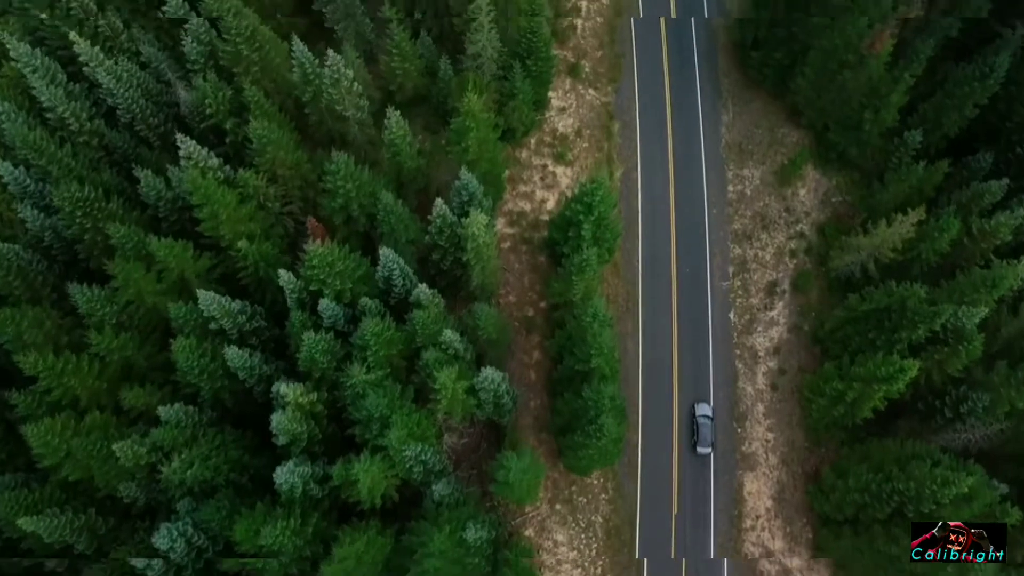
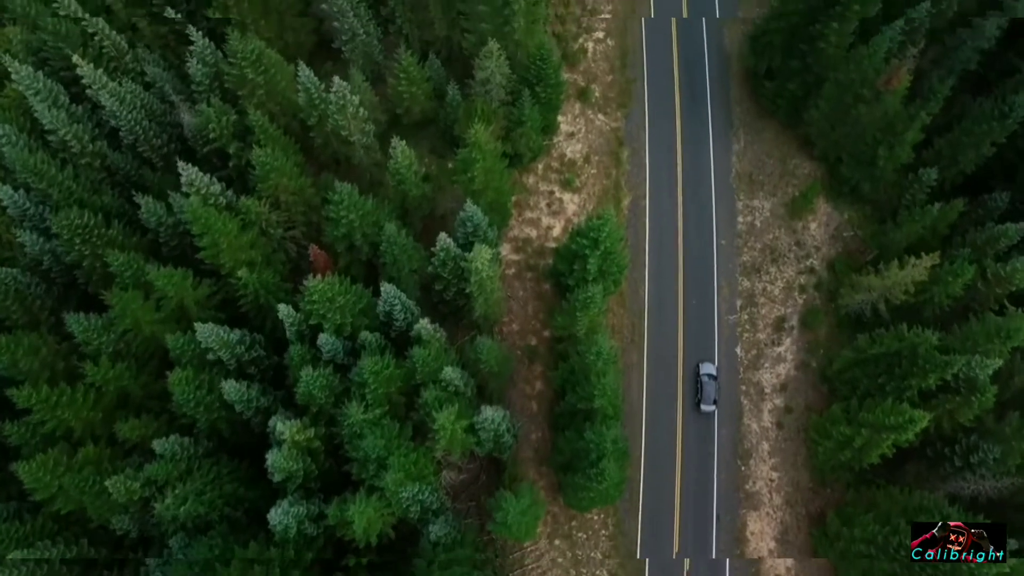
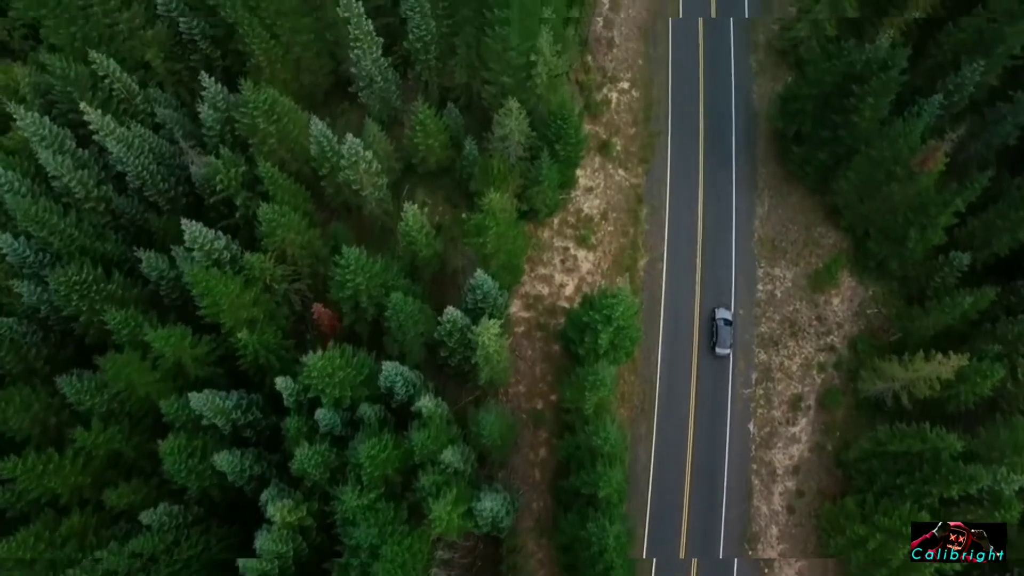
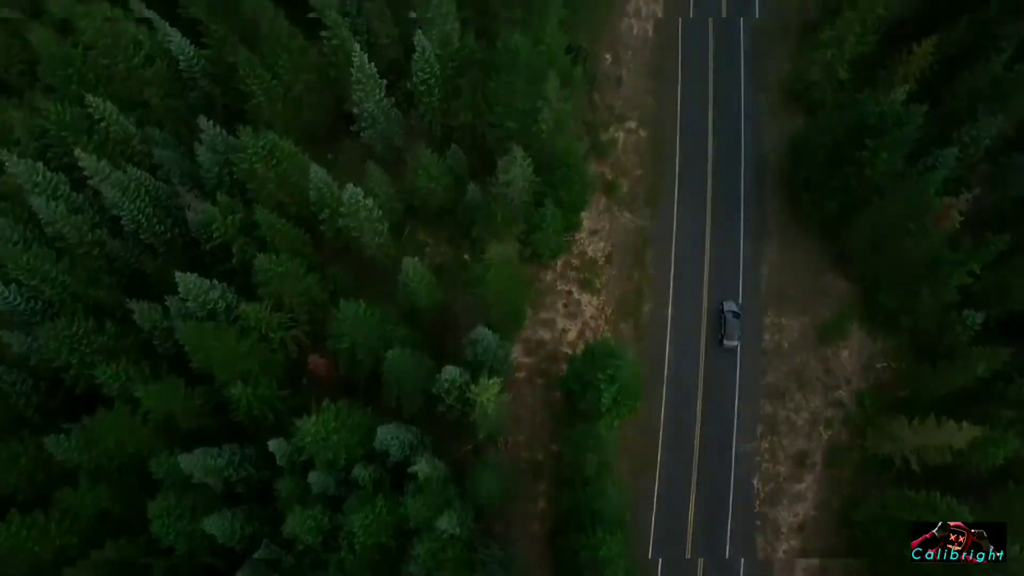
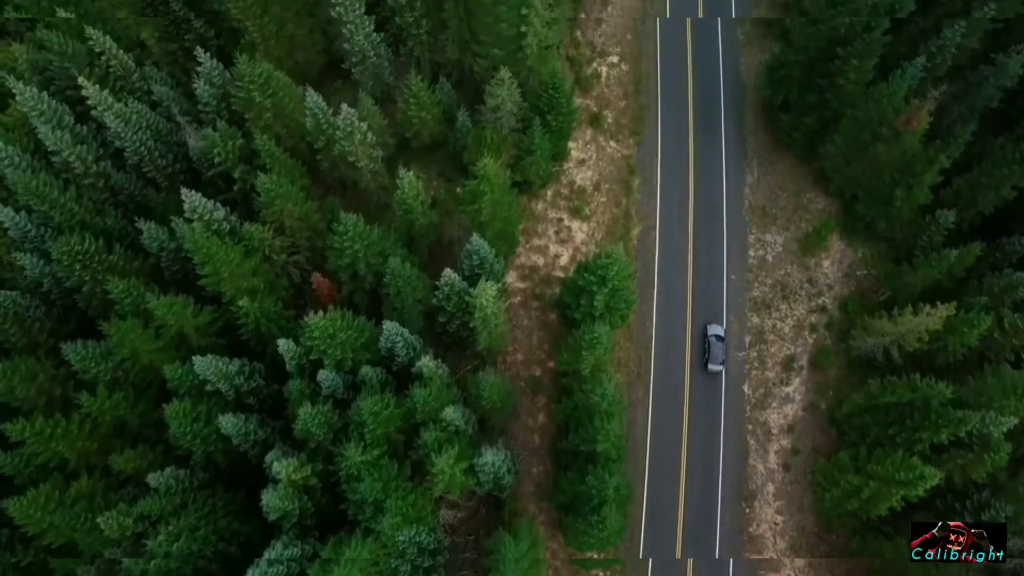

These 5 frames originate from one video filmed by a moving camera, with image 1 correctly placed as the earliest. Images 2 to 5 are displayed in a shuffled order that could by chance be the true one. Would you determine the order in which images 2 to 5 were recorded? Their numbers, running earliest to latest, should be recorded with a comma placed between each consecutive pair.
2, 5, 3, 4
